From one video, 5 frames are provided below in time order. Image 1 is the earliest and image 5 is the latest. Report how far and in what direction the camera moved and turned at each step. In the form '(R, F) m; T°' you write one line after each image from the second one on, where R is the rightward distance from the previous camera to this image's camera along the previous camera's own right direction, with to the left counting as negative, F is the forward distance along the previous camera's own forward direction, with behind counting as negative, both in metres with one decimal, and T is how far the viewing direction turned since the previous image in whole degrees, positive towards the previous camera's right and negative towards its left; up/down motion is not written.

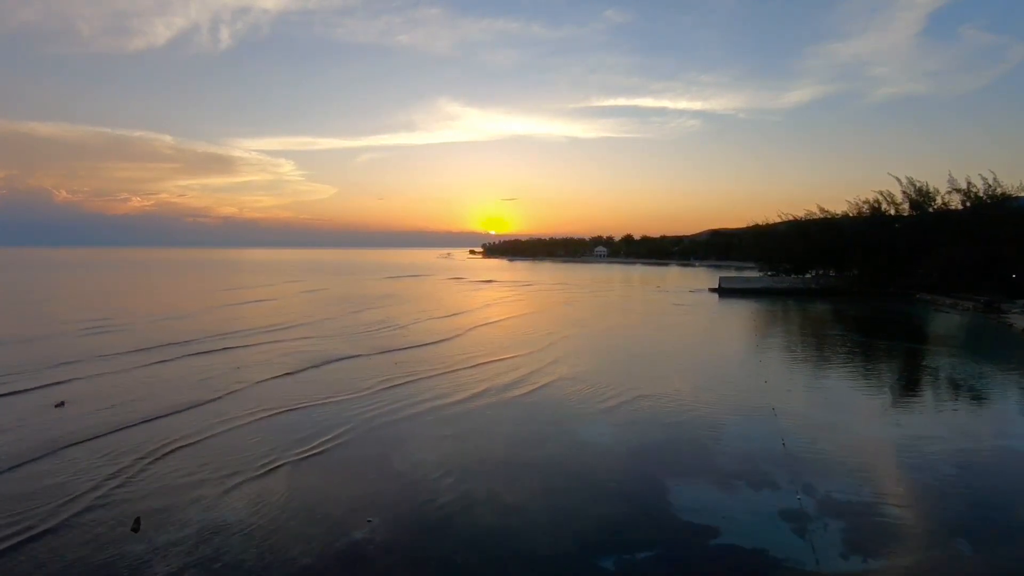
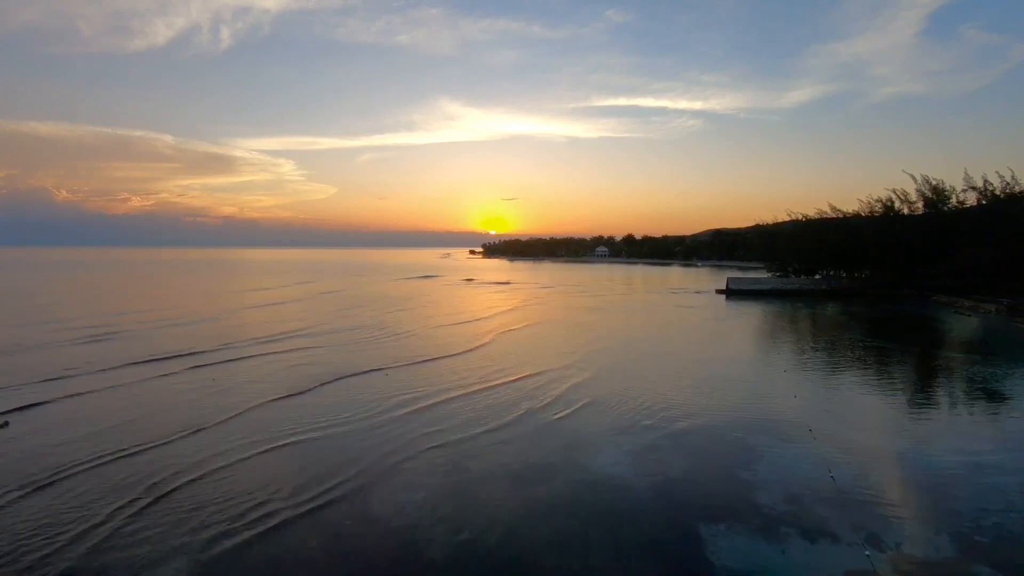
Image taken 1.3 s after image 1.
(0.0, +0.8) m; 0°
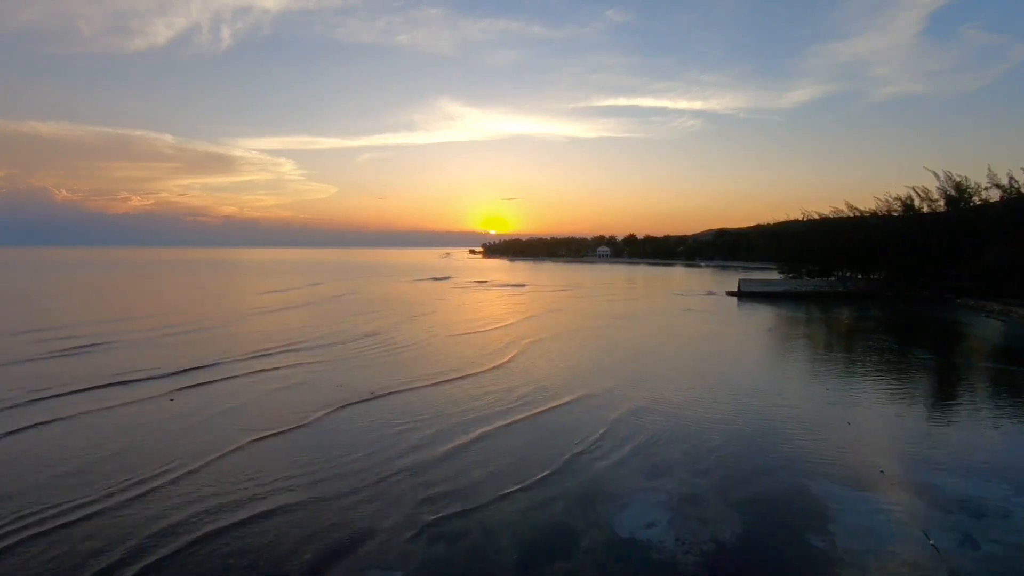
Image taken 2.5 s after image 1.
(0.0, +1.1) m; 0°
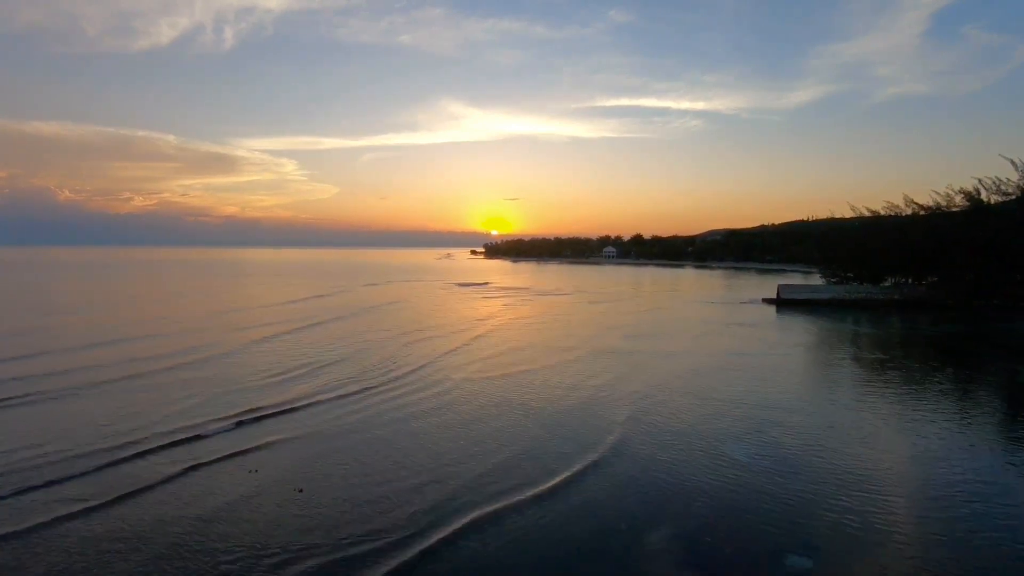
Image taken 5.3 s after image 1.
(-0.1, +3.0) m; 0°
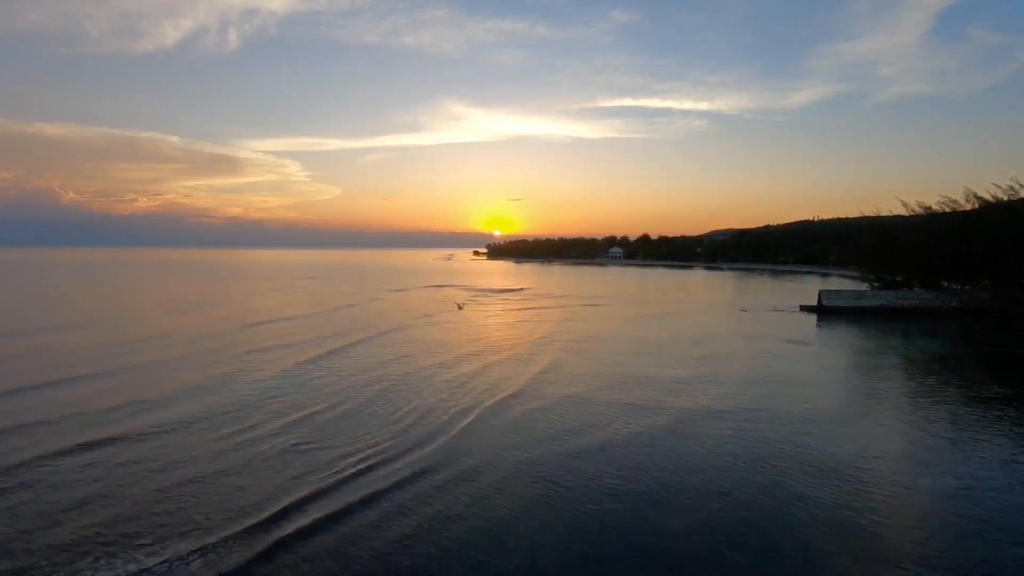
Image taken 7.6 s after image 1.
(-0.1, +2.2) m; 0°
